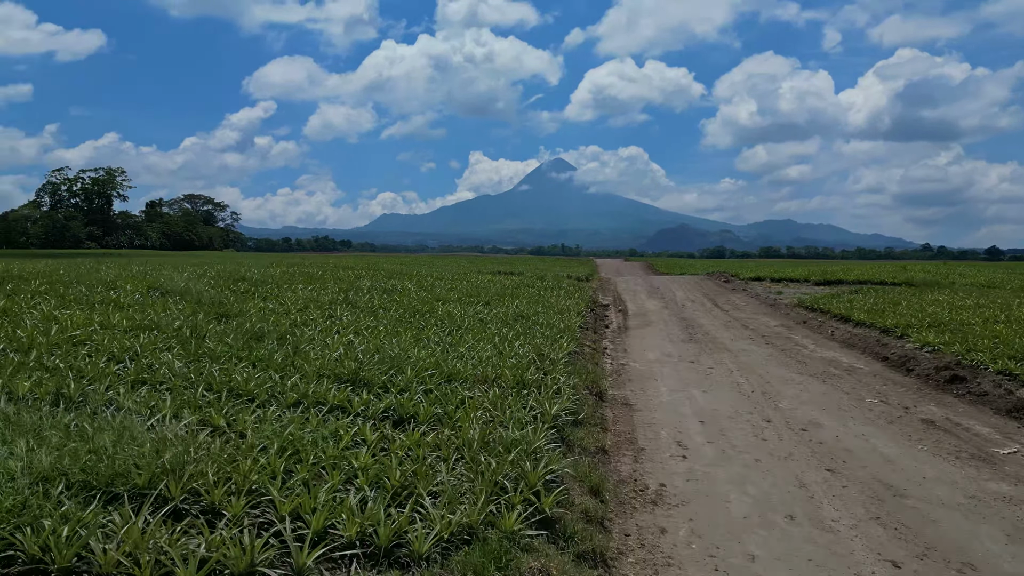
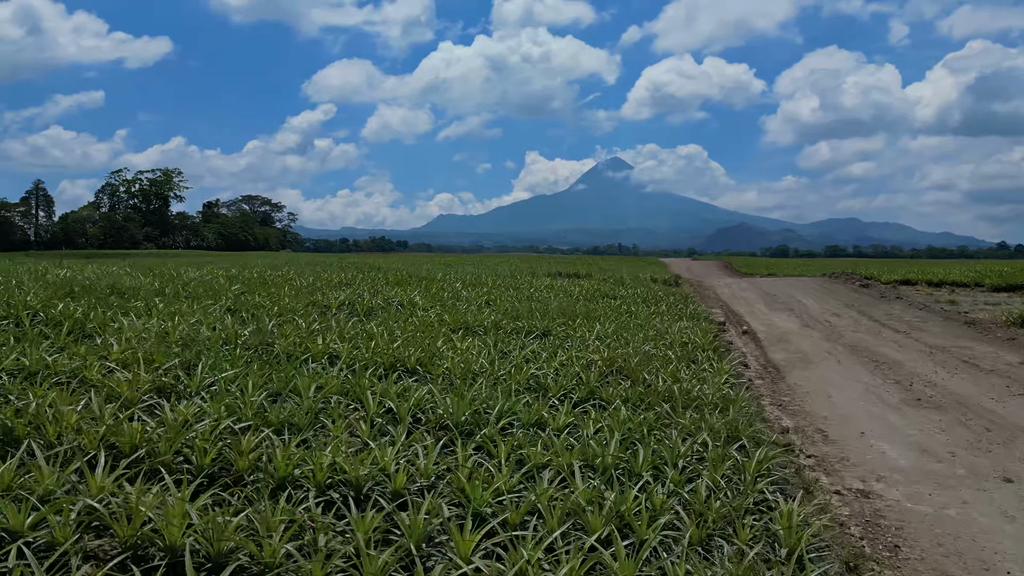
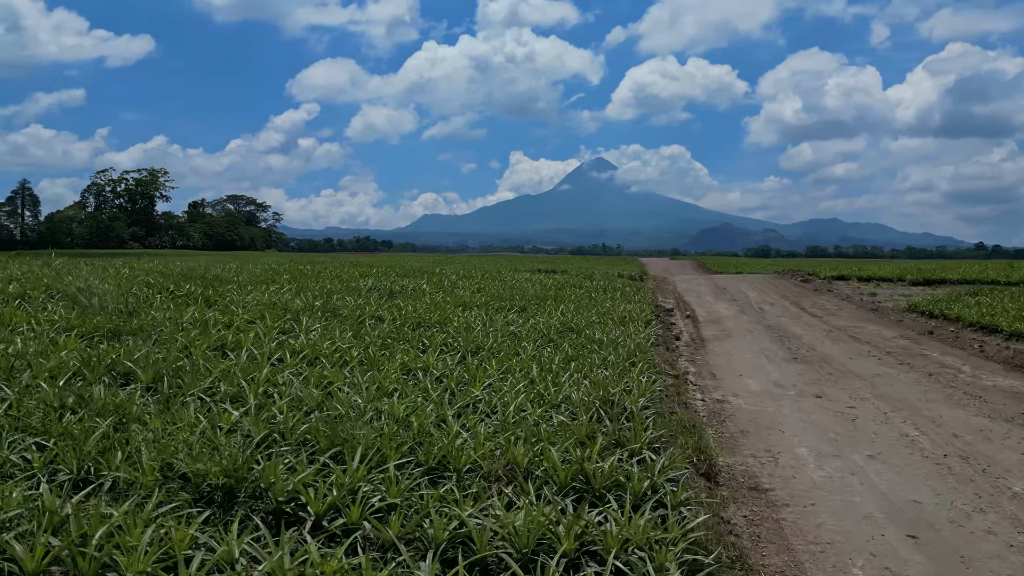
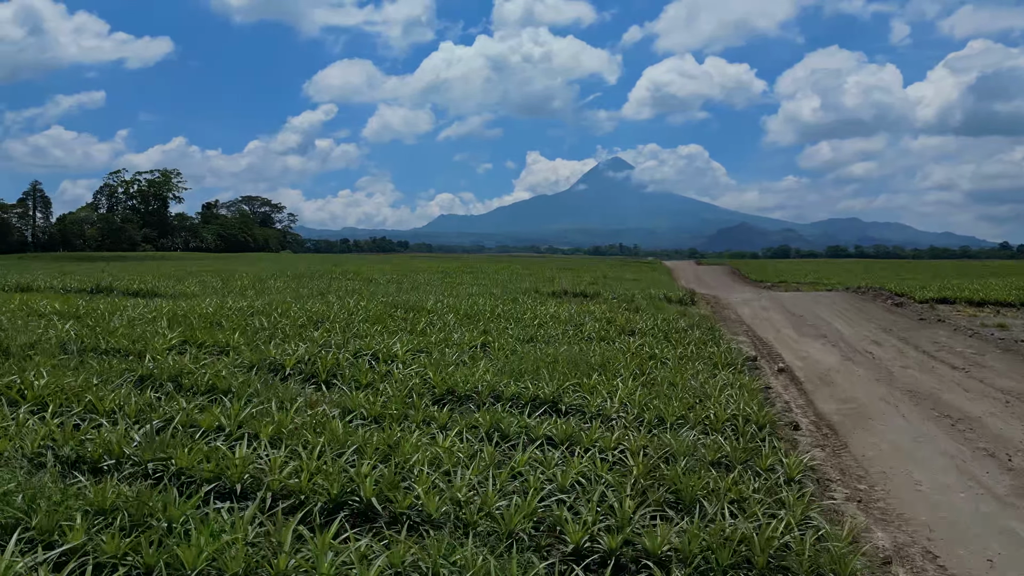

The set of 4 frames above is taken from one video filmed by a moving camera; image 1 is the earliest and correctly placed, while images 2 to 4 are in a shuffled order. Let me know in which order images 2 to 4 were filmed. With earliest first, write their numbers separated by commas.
3, 2, 4
